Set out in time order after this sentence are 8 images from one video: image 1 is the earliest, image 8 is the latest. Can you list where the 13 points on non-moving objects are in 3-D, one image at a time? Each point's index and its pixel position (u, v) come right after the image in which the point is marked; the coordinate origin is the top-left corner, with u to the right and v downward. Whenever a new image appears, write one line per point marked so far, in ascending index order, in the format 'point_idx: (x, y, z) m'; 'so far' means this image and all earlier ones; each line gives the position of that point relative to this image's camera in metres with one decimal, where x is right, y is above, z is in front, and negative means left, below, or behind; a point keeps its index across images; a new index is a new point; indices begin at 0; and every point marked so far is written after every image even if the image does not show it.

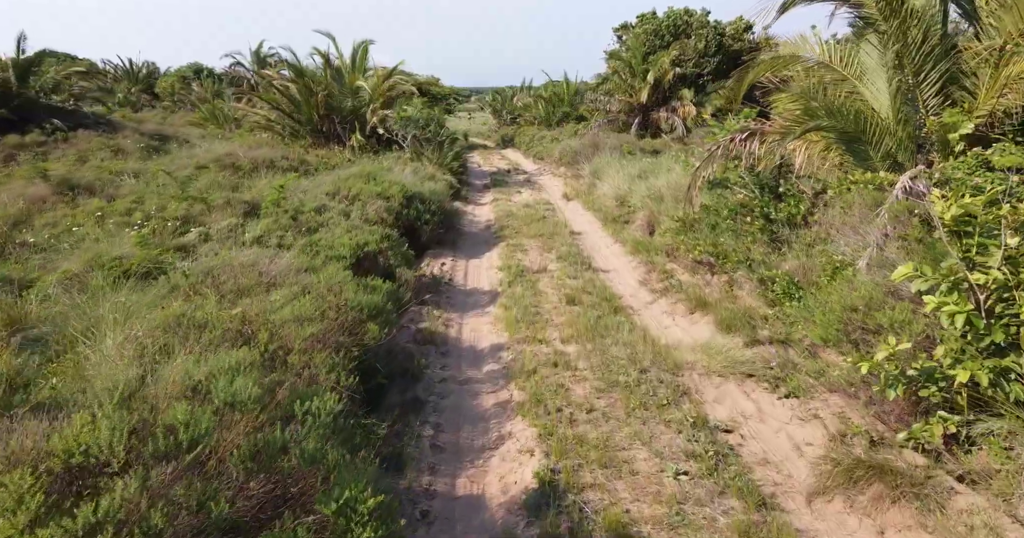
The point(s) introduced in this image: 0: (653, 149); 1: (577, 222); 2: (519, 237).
0: (+4.1, +3.5, +20.3) m
1: (+1.3, +0.9, +13.2) m
2: (+0.1, +0.6, +11.7) m
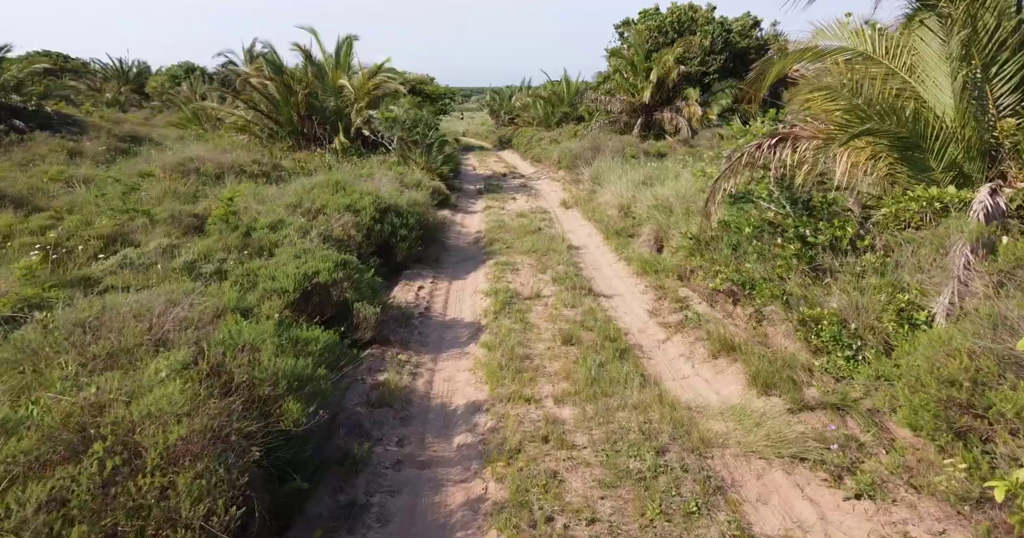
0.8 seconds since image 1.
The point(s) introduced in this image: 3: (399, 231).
0: (+4.0, +3.2, +19.0) m
1: (+1.1, +0.6, +12.0) m
2: (0.0, +0.3, +10.5) m
3: (-1.5, +0.5, +9.0) m
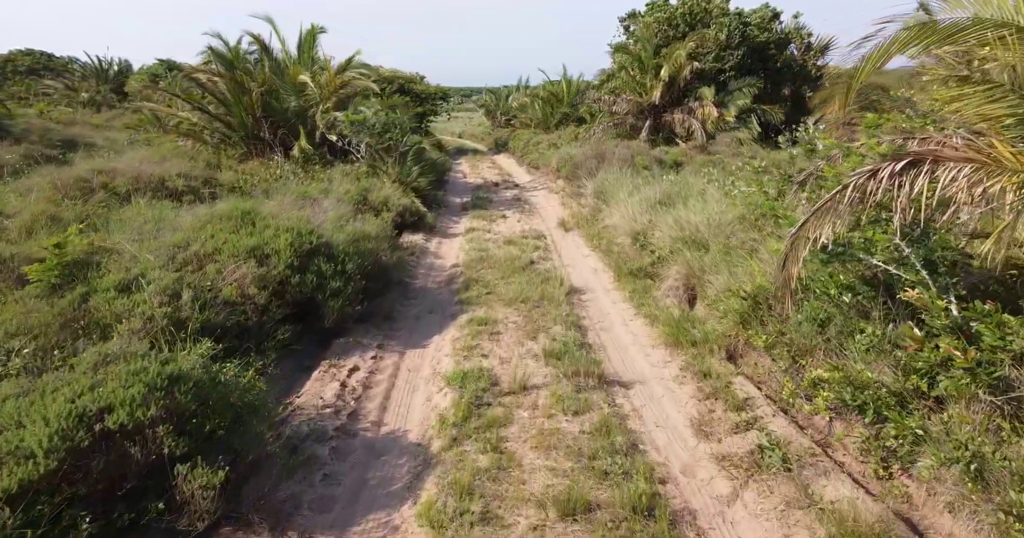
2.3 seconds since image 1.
0: (+3.8, +2.6, +16.5) m
1: (+0.9, -0.1, +9.4) m
2: (-0.2, -0.3, +7.9) m
3: (-1.7, -0.1, +6.5) m
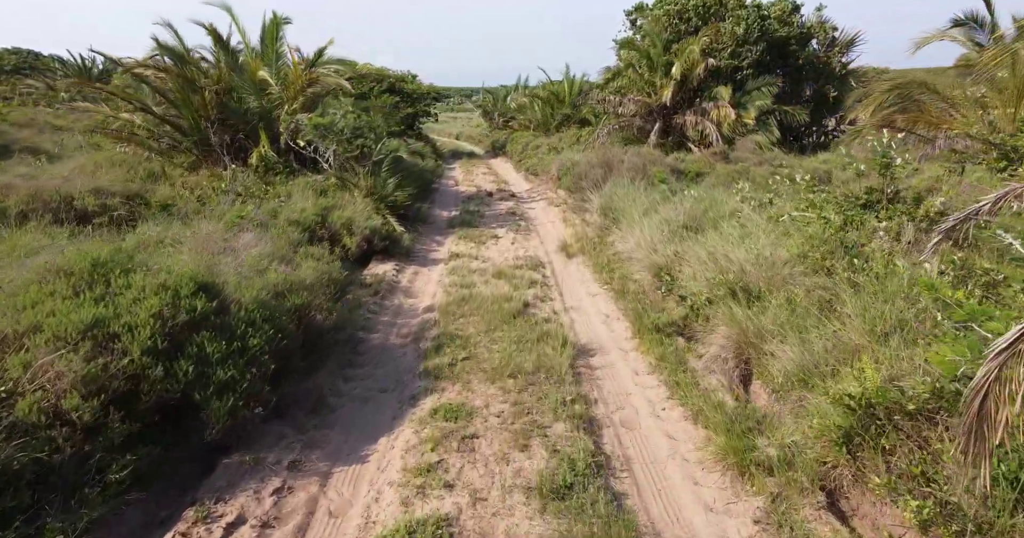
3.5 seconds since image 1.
0: (+3.7, +2.1, +14.4) m
1: (+0.8, -0.6, +7.3) m
2: (-0.4, -0.9, +5.8) m
3: (-1.8, -0.6, +4.4) m
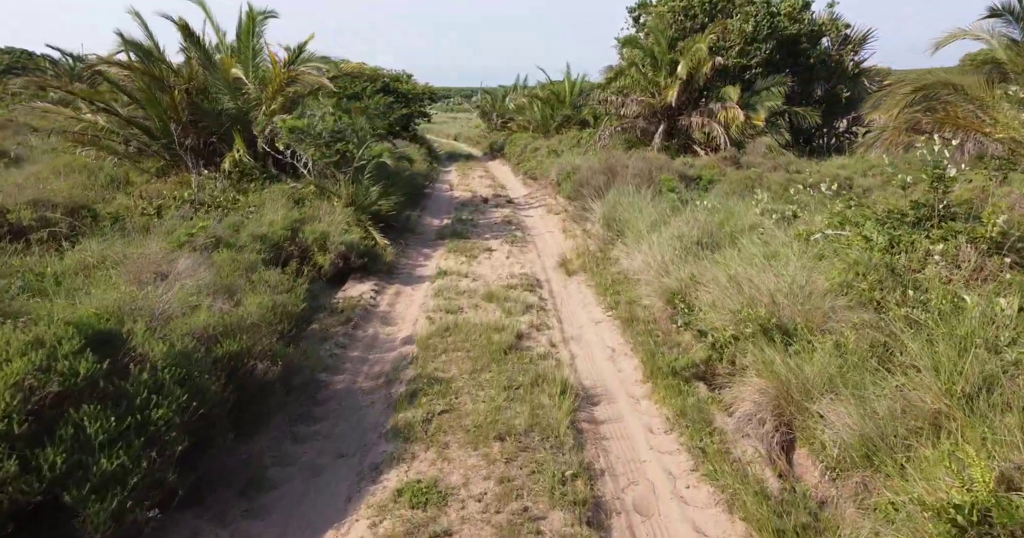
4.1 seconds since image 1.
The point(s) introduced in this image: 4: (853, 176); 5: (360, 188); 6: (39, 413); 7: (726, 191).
0: (+3.6, +1.8, +13.4) m
1: (+0.7, -0.8, +6.3) m
2: (-0.5, -1.1, +4.8) m
3: (-1.9, -0.9, +3.3) m
4: (+6.7, +1.8, +13.5) m
5: (-2.4, +1.3, +11.0) m
6: (-2.2, -0.7, +3.3) m
7: (+3.6, +1.3, +11.5) m
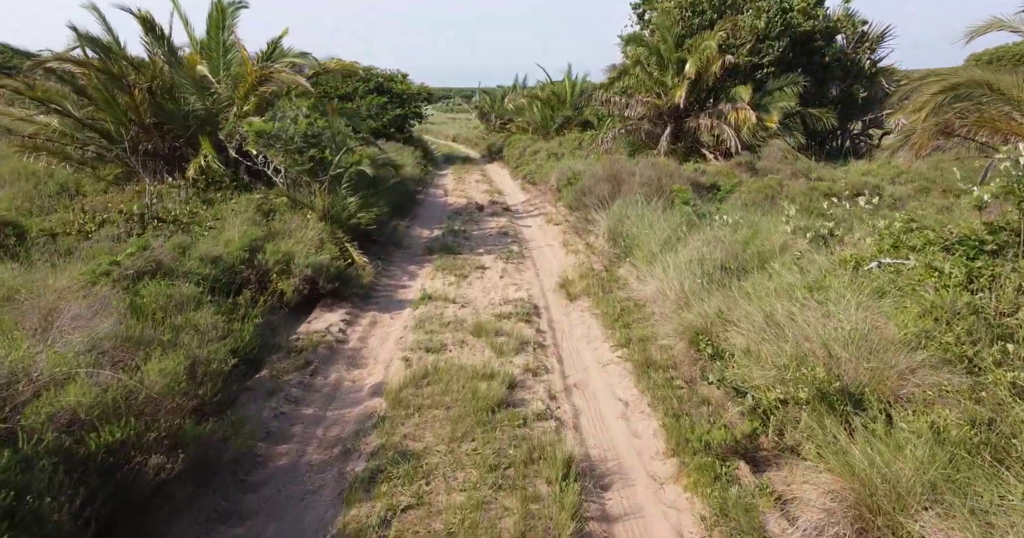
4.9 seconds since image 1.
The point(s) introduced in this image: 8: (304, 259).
0: (+3.5, +1.5, +12.2) m
1: (+0.6, -1.1, +5.1) m
2: (-0.5, -1.4, +3.6) m
3: (-2.0, -1.2, +2.2) m
4: (+6.6, +1.5, +12.3) m
5: (-2.5, +1.0, +9.9) m
6: (-2.3, -1.0, +2.2) m
7: (+3.5, +1.0, +10.3) m
8: (-2.3, +0.1, +7.7) m
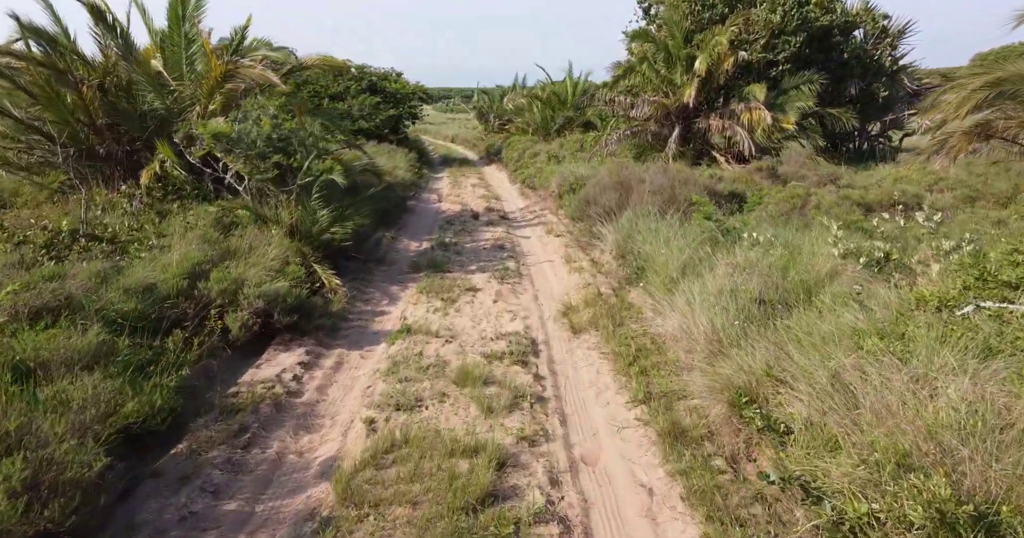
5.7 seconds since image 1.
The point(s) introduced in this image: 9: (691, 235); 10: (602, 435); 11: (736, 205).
0: (+3.4, +1.2, +11.0) m
1: (+0.6, -1.4, +3.9) m
2: (-0.6, -1.7, +2.3) m
3: (-2.1, -1.5, +0.9) m
4: (+6.6, +1.2, +11.0) m
5: (-2.6, +0.7, +8.6) m
6: (-2.4, -1.3, +0.9) m
7: (+3.5, +0.7, +9.1) m
8: (-2.4, -0.2, +6.4) m
9: (+2.1, +0.4, +8.2) m
10: (+0.6, -1.2, +4.8) m
11: (+3.5, +1.0, +10.5) m
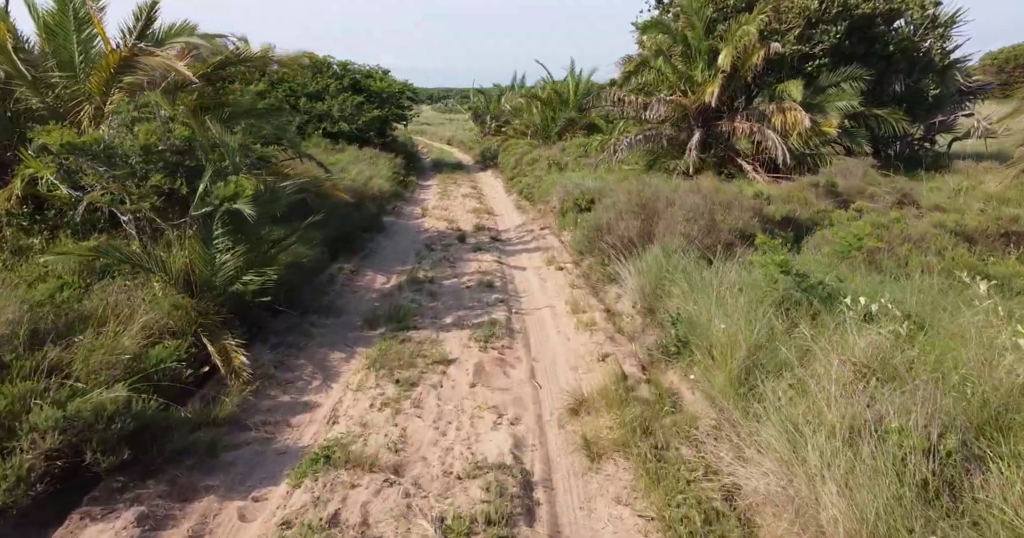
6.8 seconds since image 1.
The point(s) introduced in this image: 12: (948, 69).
0: (+3.3, +0.6, +8.4) m
1: (+0.4, -2.0, +1.3) m
2: (-0.7, -2.2, -0.2) m
3: (-2.2, -2.0, -1.7) m
4: (+6.4, +0.6, +8.5) m
5: (-2.7, +0.1, +6.0) m
6: (-2.5, -1.8, -1.7) m
7: (+3.3, +0.1, +6.5) m
8: (-2.5, -0.8, +3.8) m
9: (+2.0, -0.2, +5.6) m
10: (+0.5, -1.8, +2.2) m
11: (+3.3, +0.4, +8.0) m
12: (+11.2, +5.1, +17.6) m
